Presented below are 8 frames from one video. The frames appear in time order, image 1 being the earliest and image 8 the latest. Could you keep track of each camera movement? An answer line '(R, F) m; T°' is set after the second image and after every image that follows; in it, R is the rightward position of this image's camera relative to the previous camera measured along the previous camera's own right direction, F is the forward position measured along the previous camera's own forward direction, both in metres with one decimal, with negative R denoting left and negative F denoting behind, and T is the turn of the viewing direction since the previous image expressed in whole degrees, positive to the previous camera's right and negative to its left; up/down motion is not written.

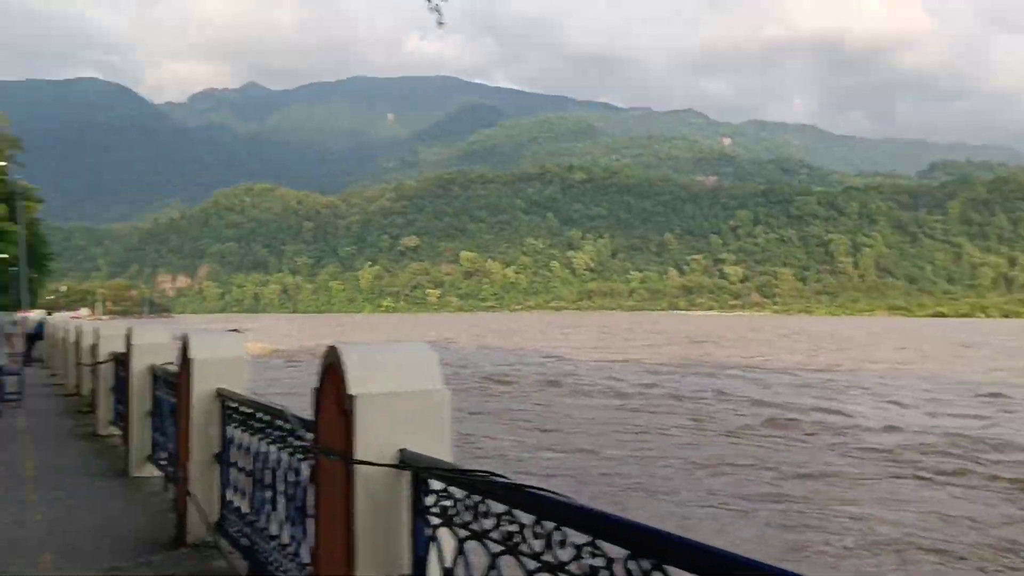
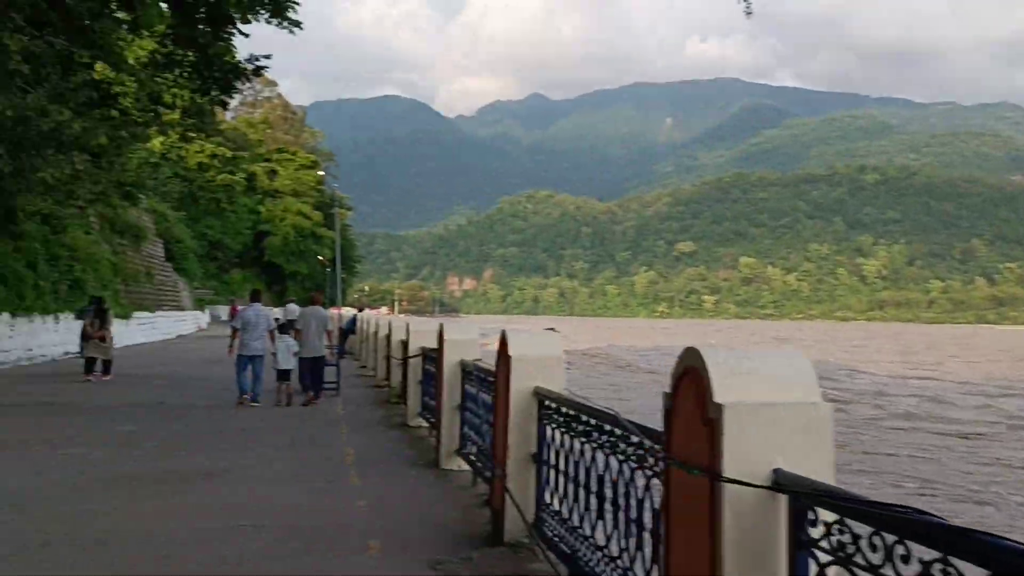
(-0.4, +0.3) m; -17°
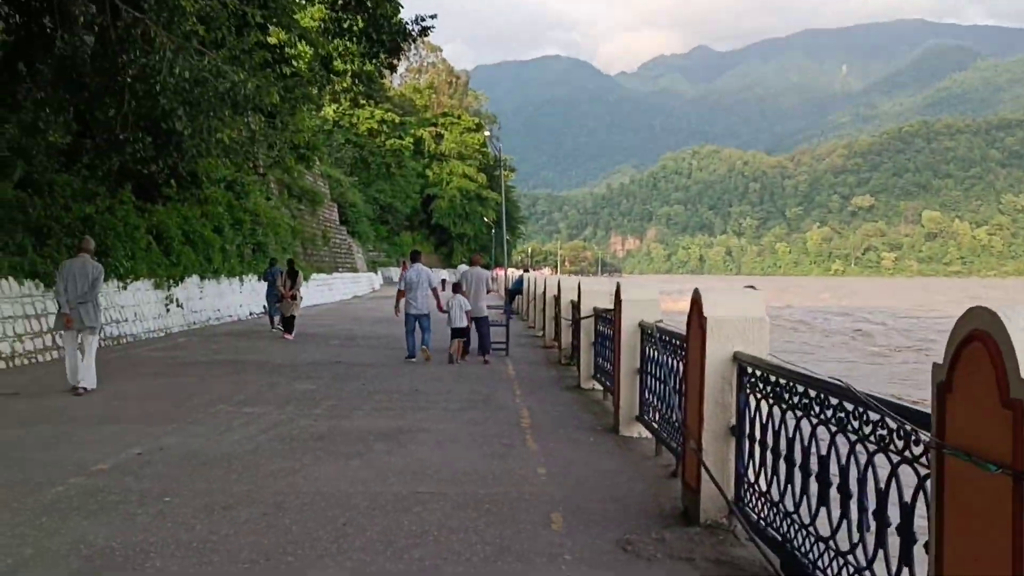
(-0.2, +0.6) m; -10°
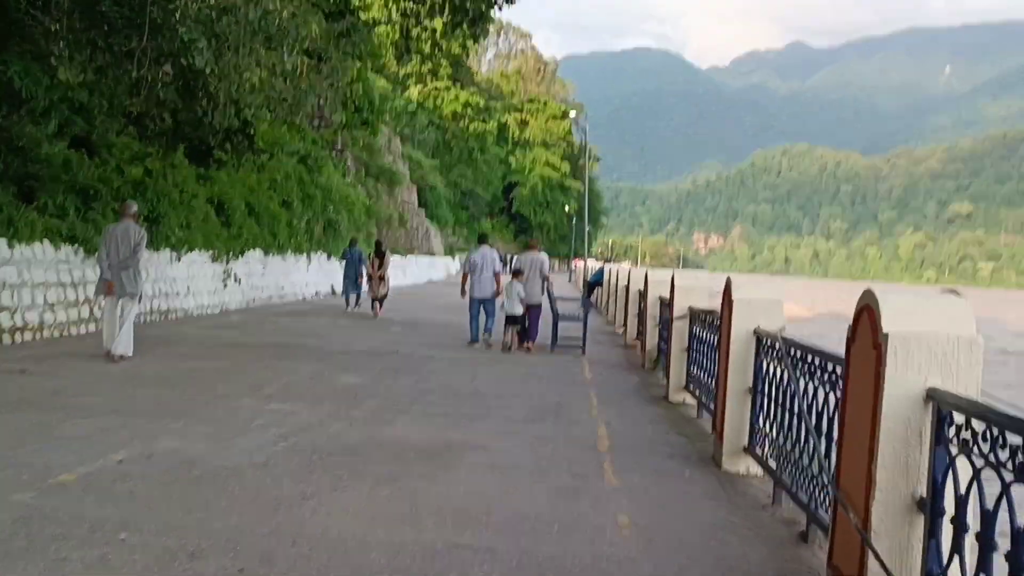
(0.0, +1.8) m; -5°
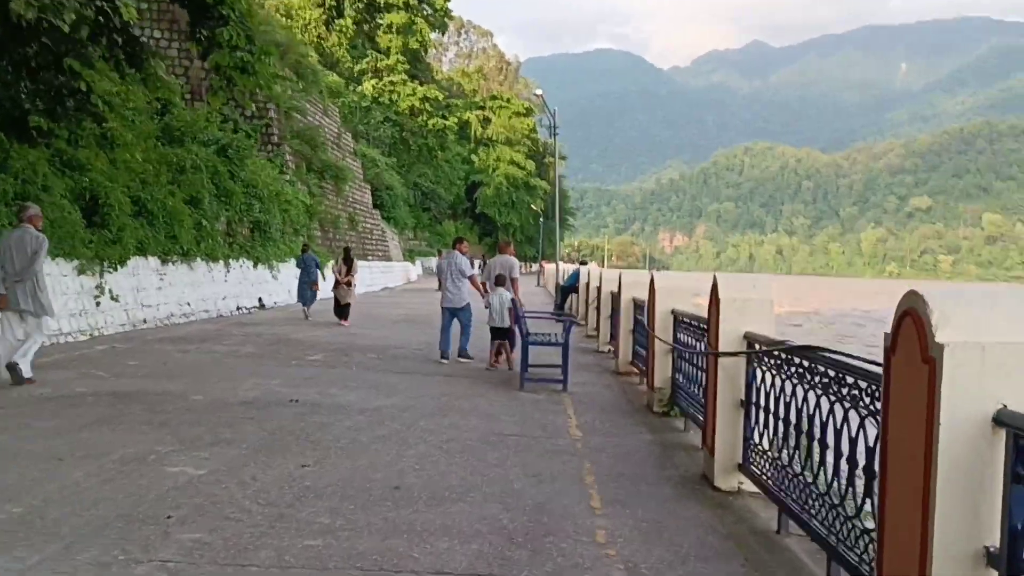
(+0.2, +4.2) m; +2°
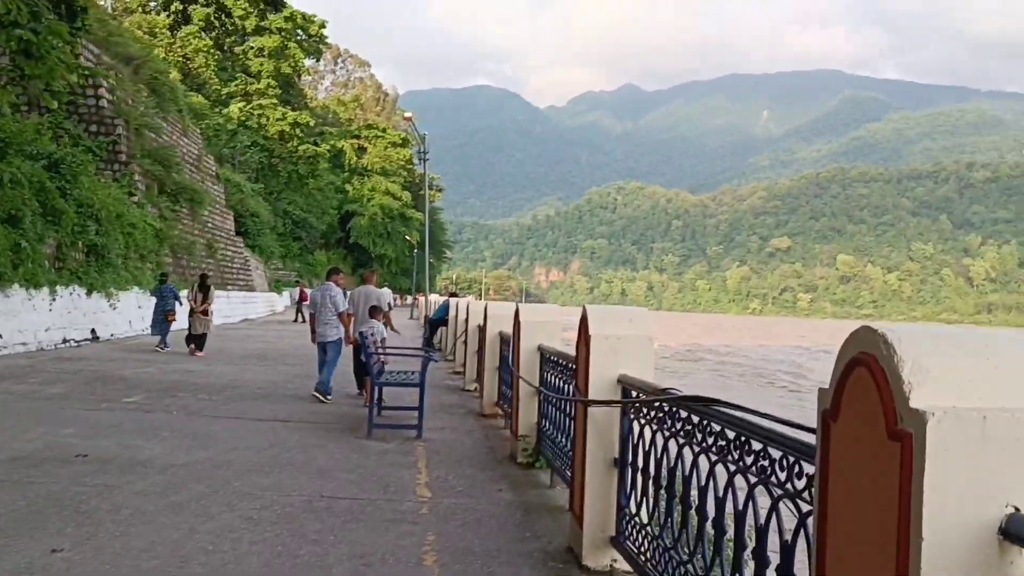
(+0.3, +1.2) m; +8°
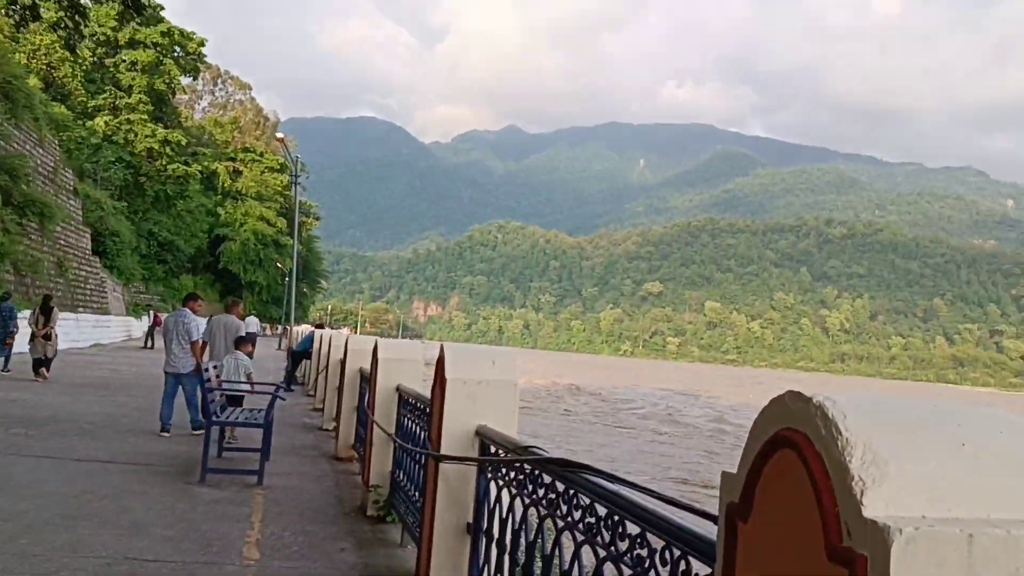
(+0.2, +0.7) m; +8°
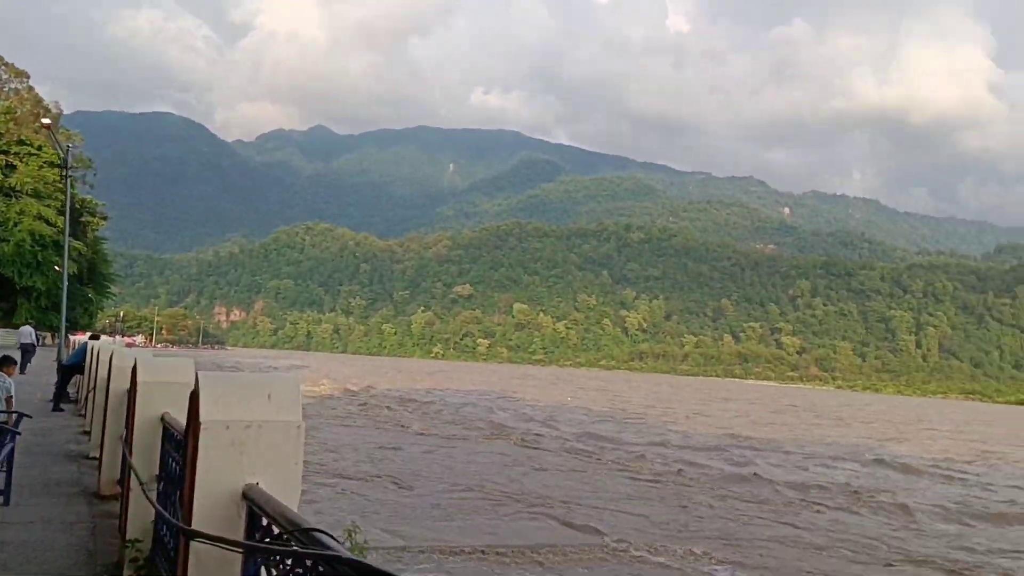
(+0.1, +1.1) m; +12°
